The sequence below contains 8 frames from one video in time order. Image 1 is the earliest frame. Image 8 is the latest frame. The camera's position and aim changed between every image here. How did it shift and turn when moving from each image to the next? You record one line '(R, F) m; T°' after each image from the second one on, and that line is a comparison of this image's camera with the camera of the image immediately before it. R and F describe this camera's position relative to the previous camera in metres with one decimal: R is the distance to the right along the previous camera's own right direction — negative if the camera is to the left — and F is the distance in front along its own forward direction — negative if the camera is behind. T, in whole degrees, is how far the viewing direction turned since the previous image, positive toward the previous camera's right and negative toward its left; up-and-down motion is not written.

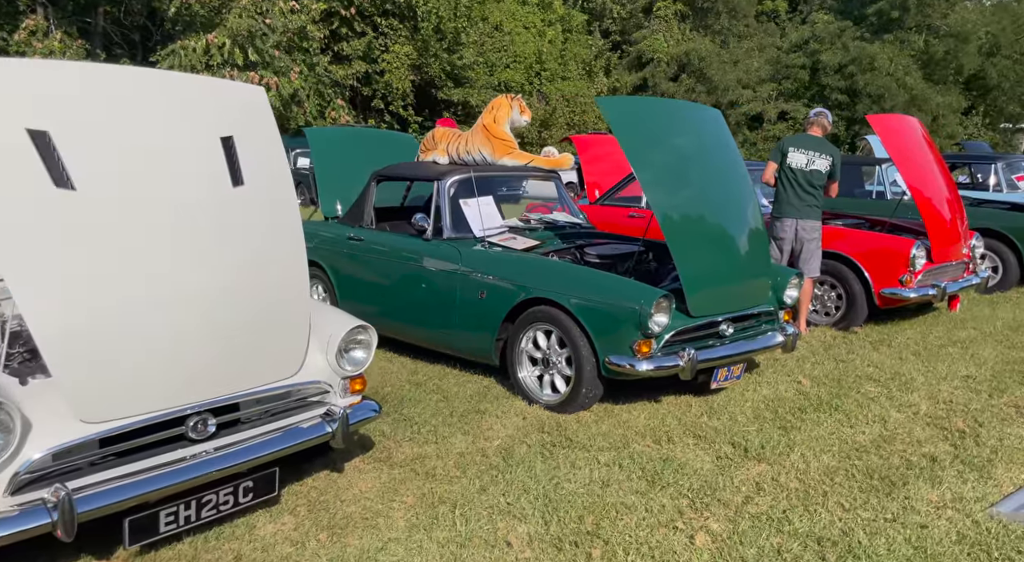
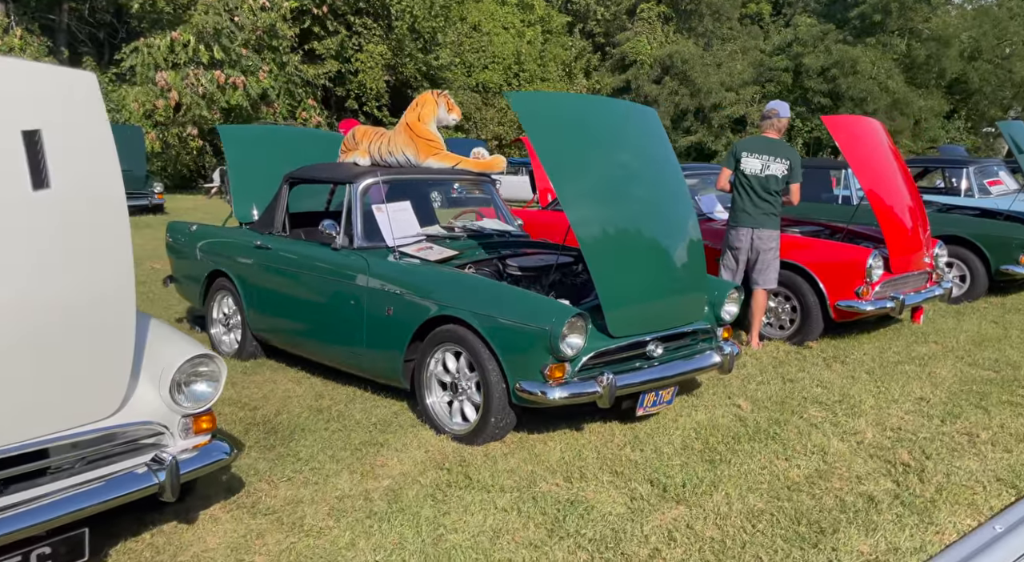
(+0.4, +0.4) m; +1°
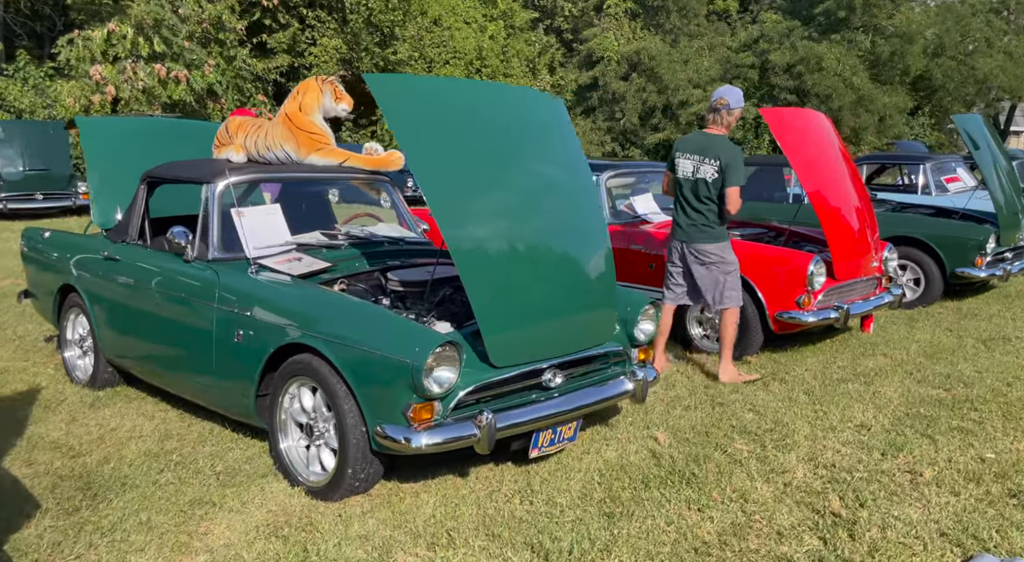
(+0.5, +0.6) m; +2°
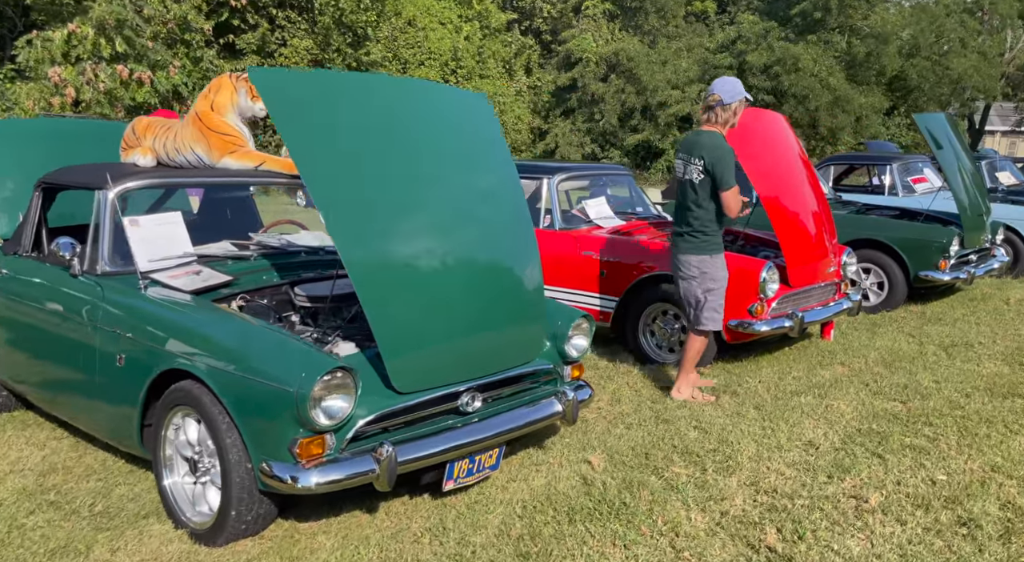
(+0.3, +0.3) m; +1°
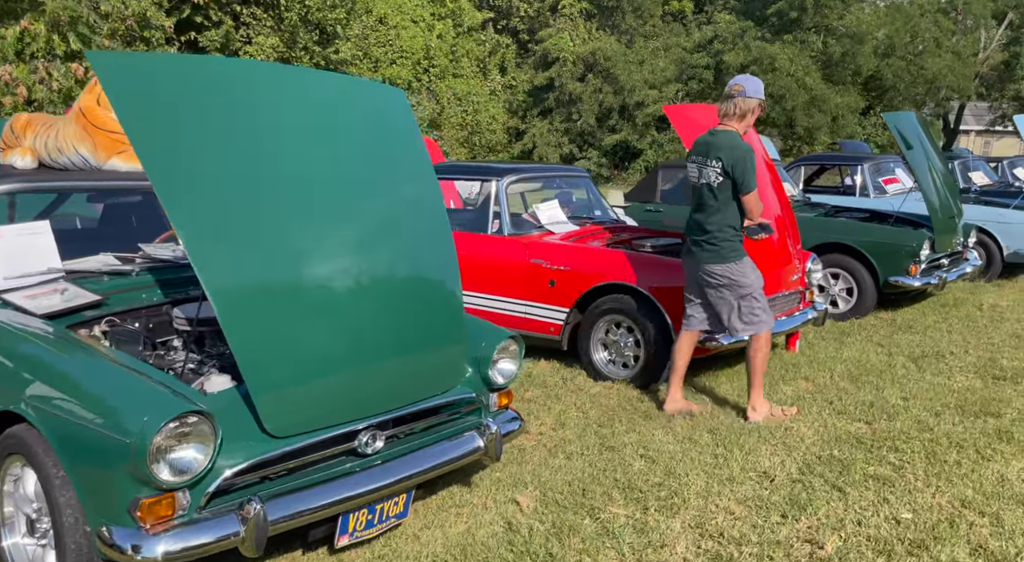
(+0.3, +0.4) m; +1°
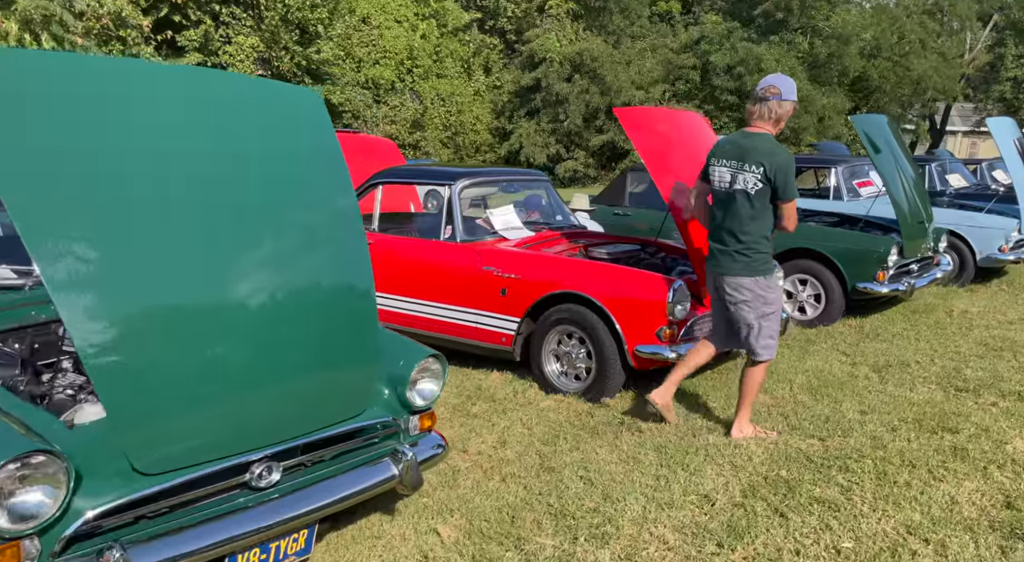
(+0.3, +0.2) m; +1°
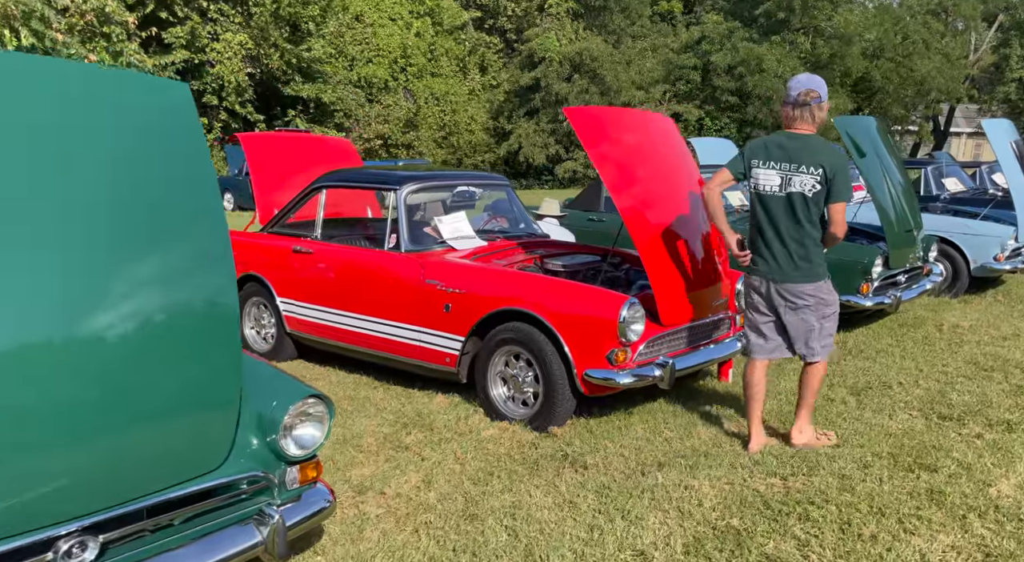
(+0.4, +0.4) m; 0°
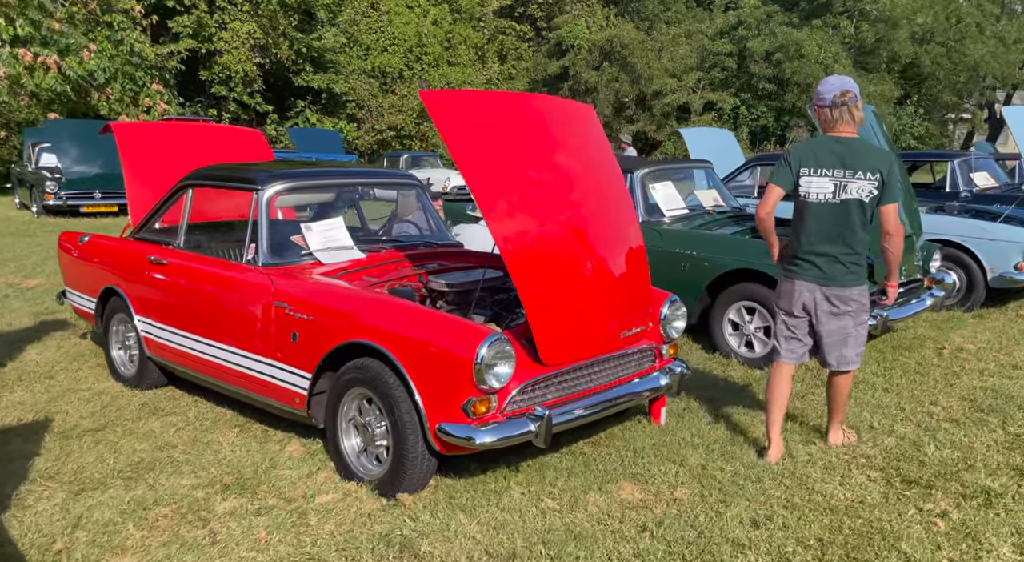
(+0.9, +0.8) m; -3°
